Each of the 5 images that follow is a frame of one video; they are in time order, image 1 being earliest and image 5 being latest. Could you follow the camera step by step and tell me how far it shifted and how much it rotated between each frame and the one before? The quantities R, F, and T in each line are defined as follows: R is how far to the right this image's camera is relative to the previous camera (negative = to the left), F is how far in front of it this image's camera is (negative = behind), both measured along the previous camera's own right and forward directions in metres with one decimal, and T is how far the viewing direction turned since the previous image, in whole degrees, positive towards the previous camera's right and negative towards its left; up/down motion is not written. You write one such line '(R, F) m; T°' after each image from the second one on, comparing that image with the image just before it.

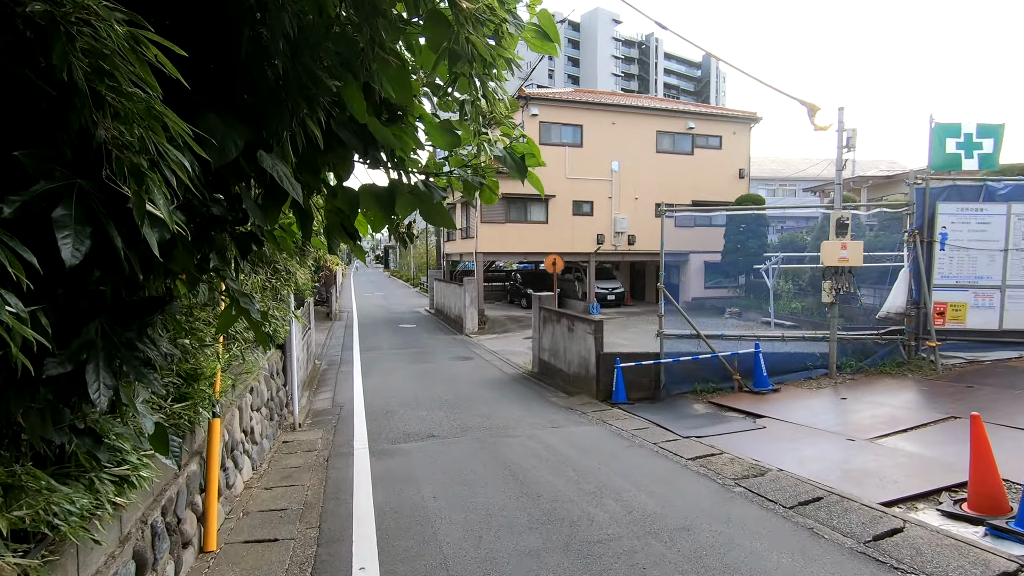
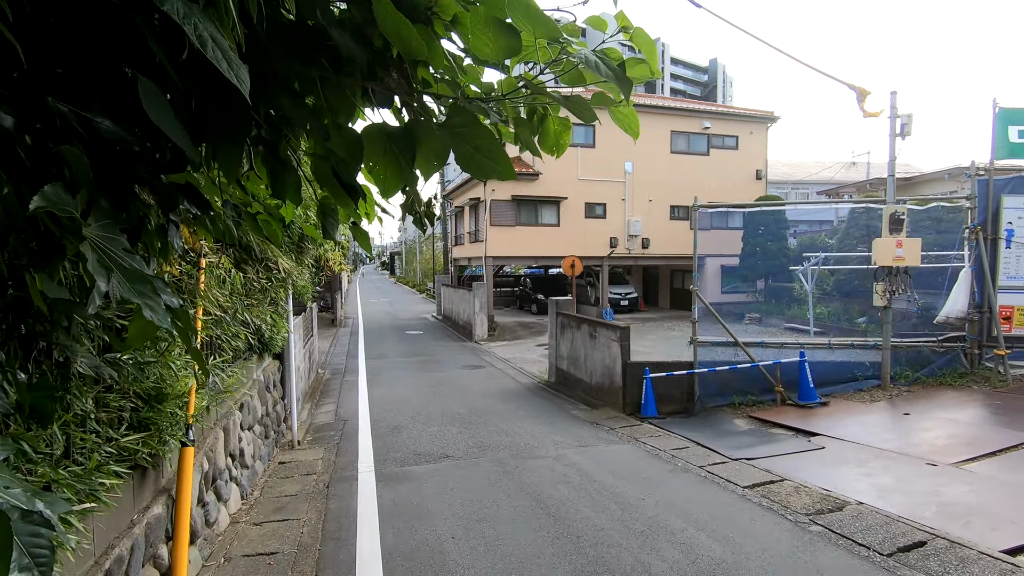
(-0.2, +0.6) m; -1°
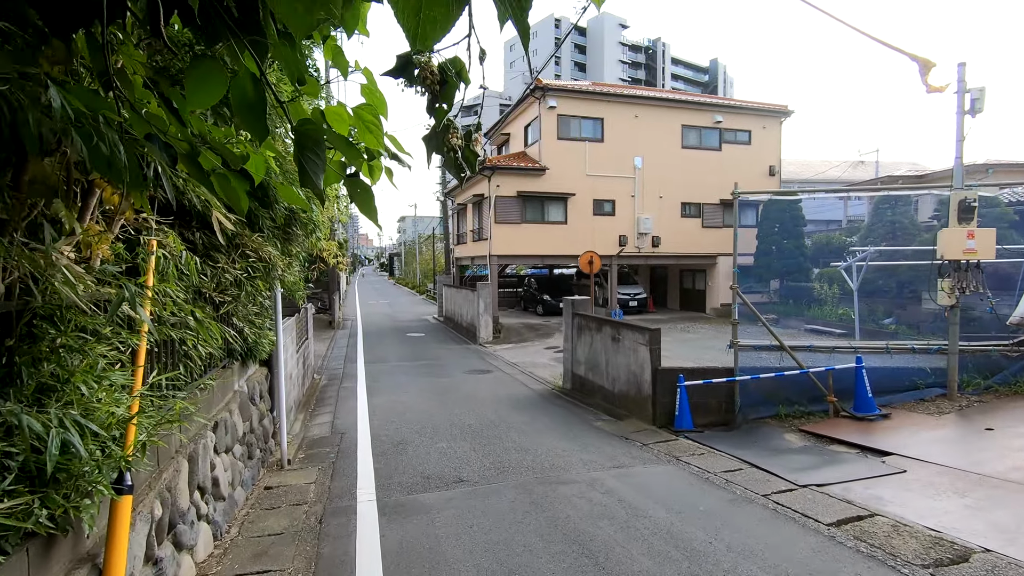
(-0.2, +0.7) m; 0°
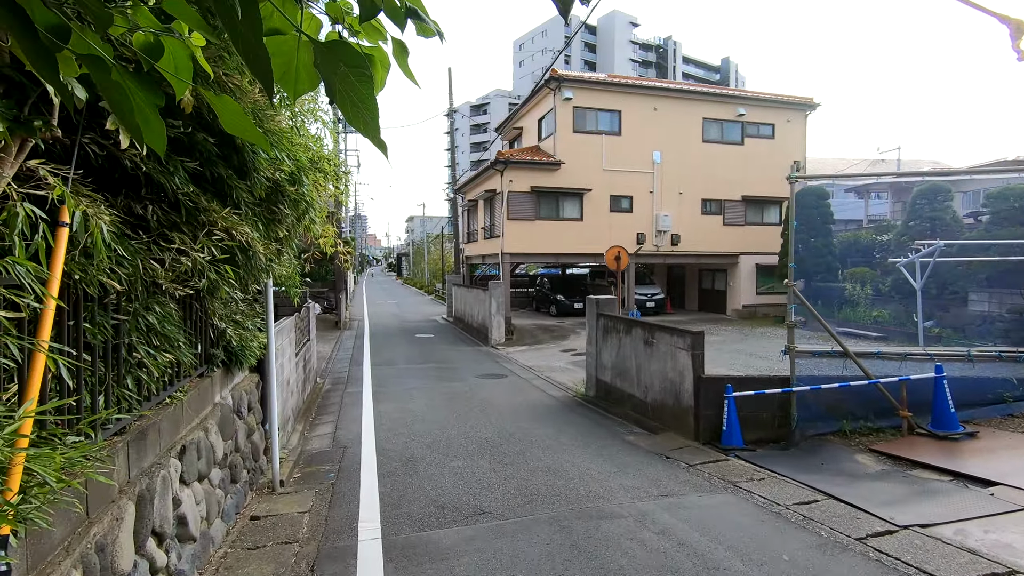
(-0.2, +0.7) m; -1°
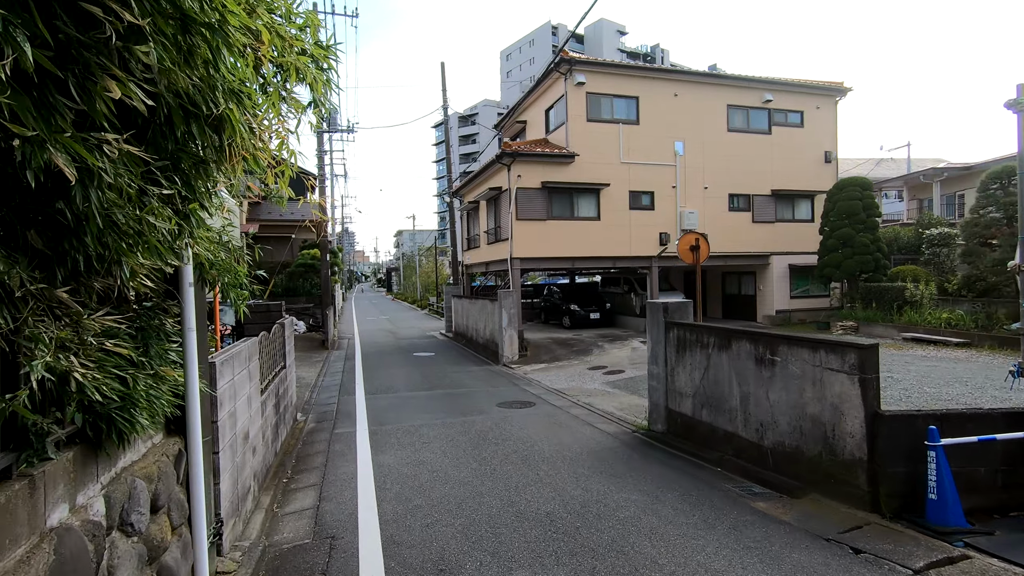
(-0.6, +2.0) m; +1°
